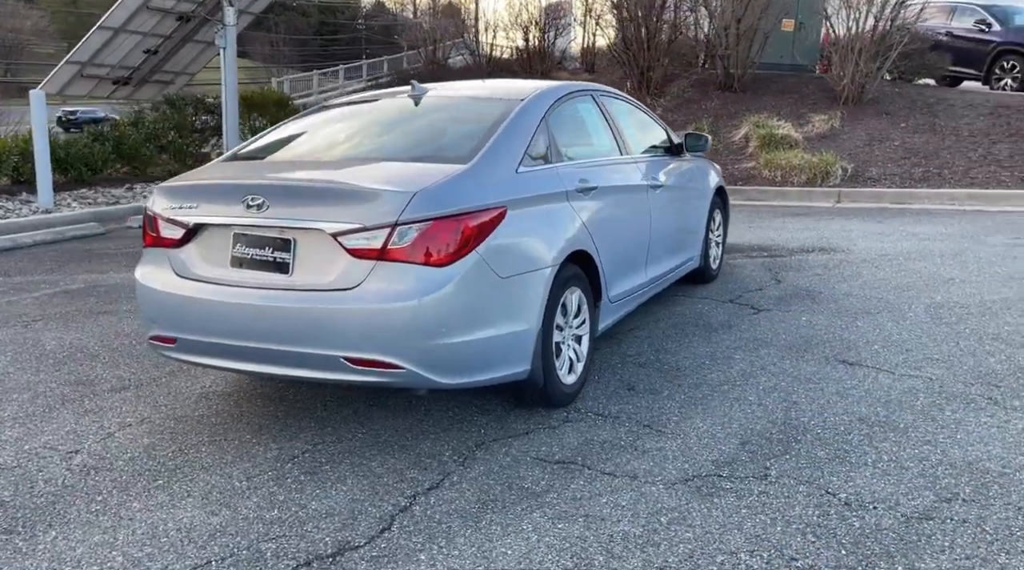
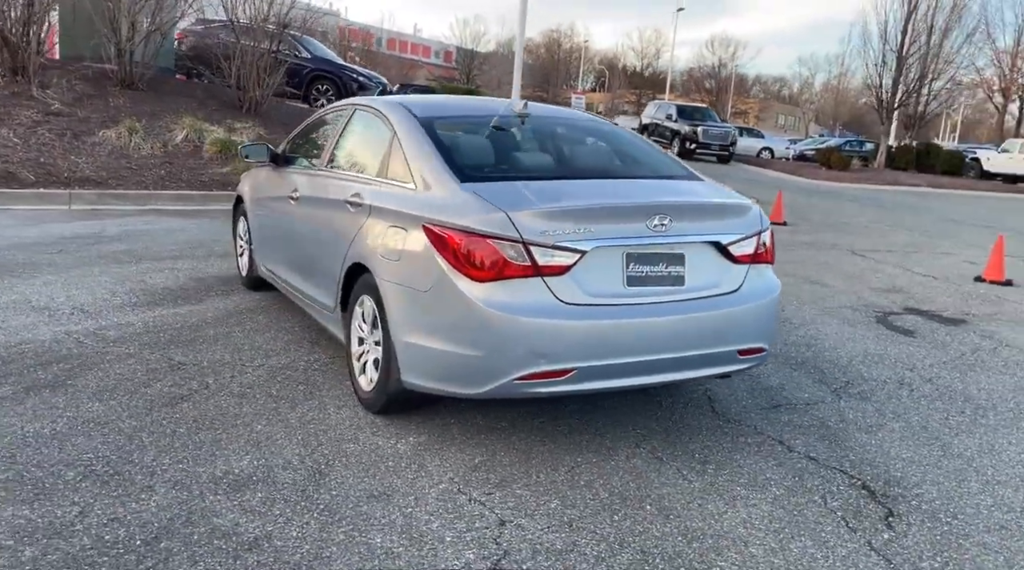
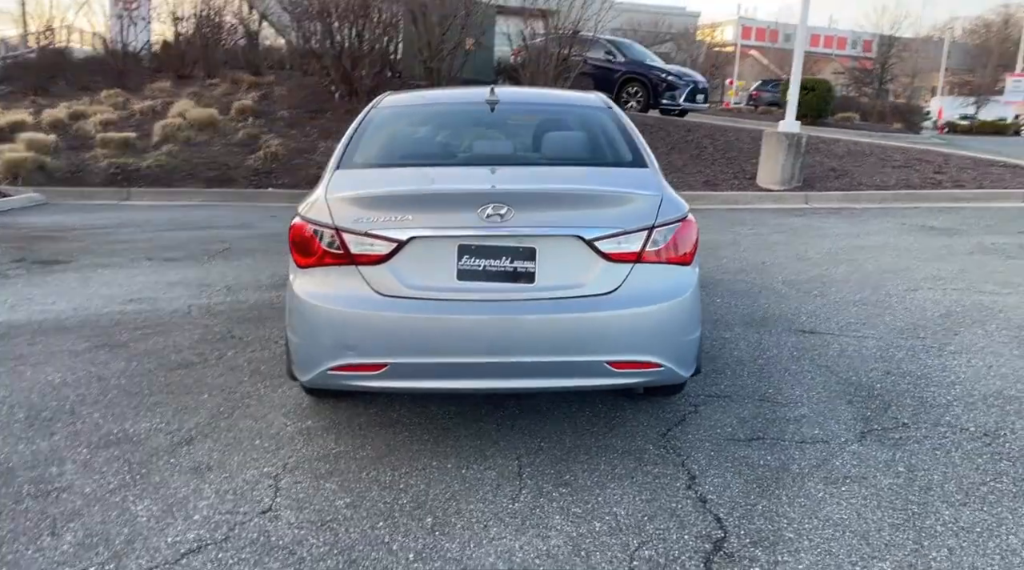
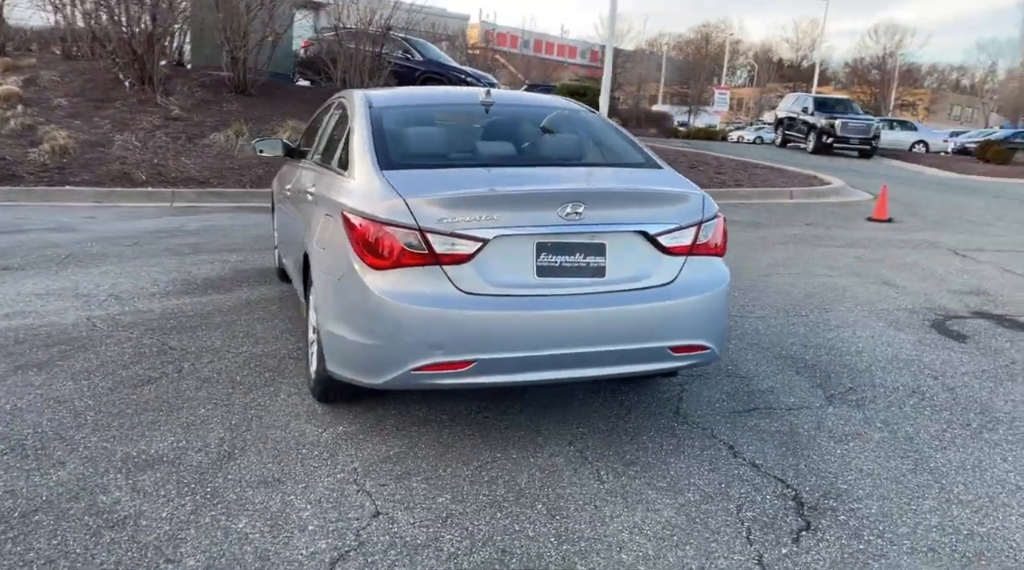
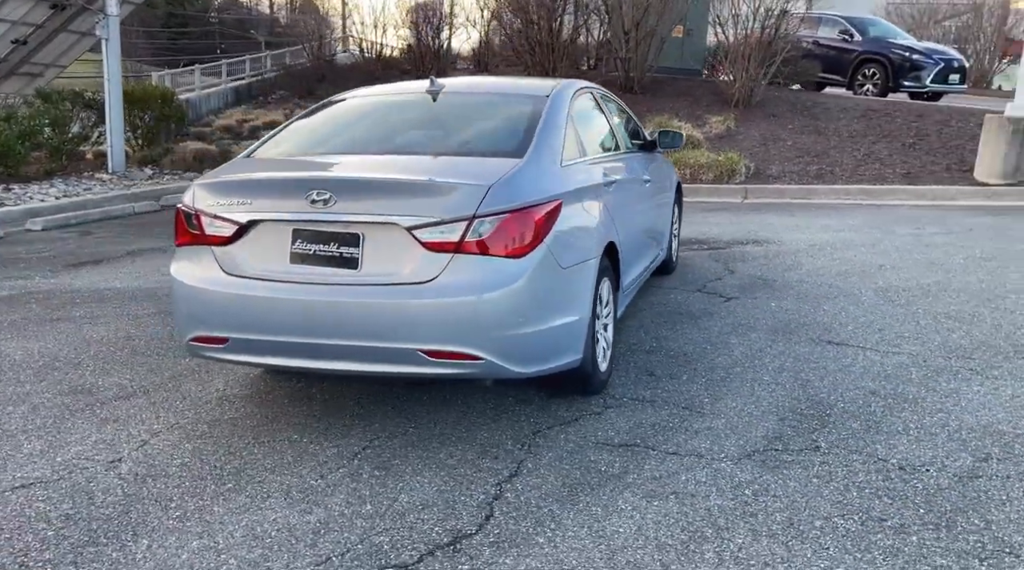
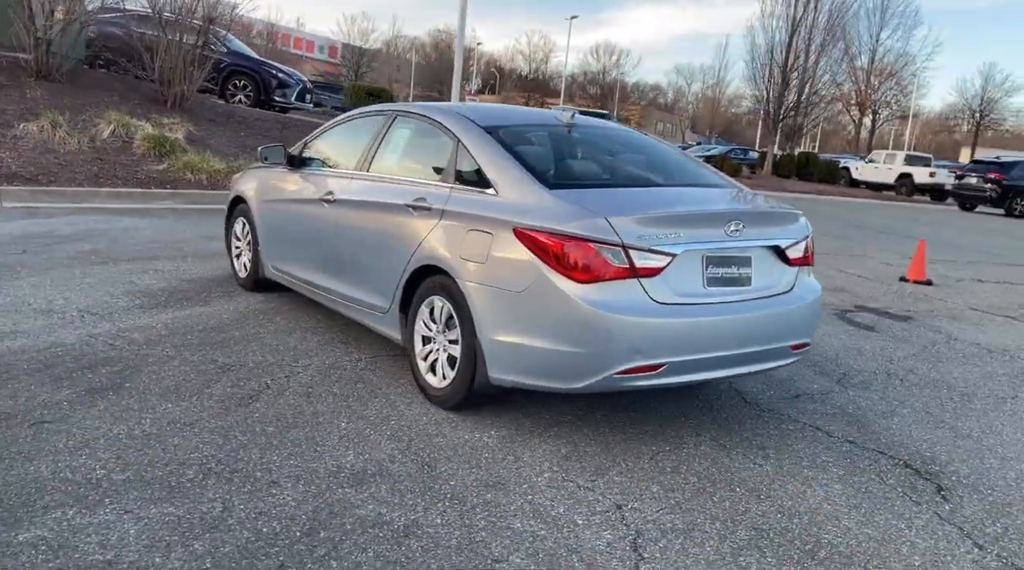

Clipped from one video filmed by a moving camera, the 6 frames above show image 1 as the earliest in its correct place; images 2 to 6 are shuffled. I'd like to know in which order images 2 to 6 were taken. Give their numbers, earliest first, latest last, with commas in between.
5, 3, 4, 2, 6
